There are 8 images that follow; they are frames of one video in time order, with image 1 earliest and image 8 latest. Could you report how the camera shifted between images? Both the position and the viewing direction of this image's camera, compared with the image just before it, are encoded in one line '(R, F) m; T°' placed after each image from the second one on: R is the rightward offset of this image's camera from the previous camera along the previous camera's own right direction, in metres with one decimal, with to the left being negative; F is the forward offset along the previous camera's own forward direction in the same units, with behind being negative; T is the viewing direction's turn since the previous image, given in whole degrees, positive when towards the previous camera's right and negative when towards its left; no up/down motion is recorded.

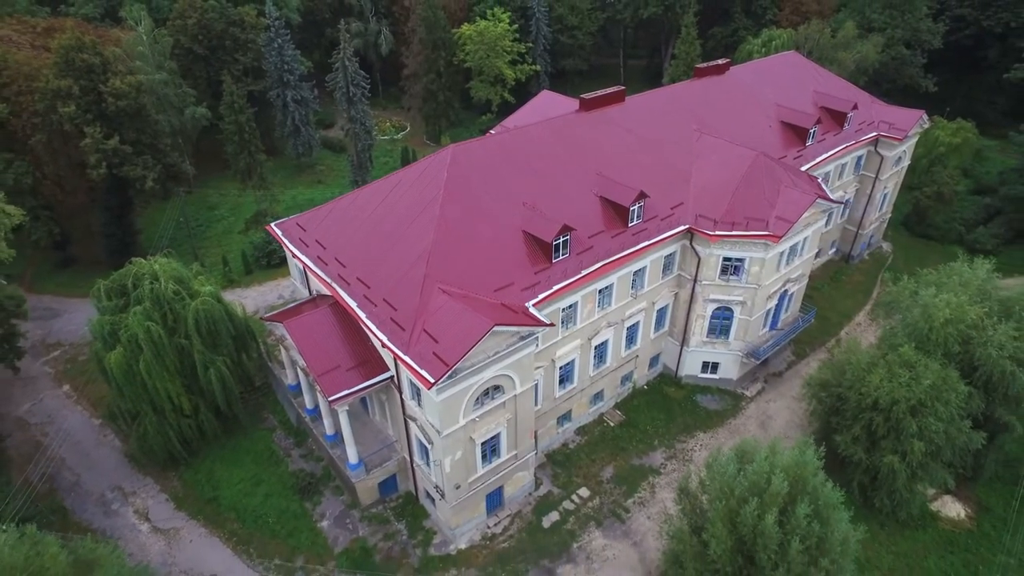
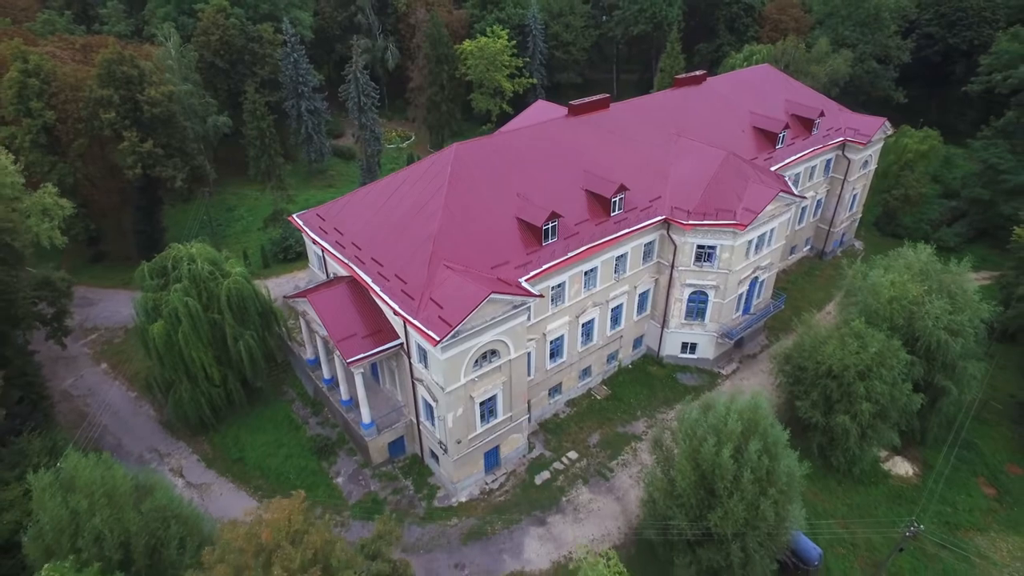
(+0.3, -3.6) m; 0°
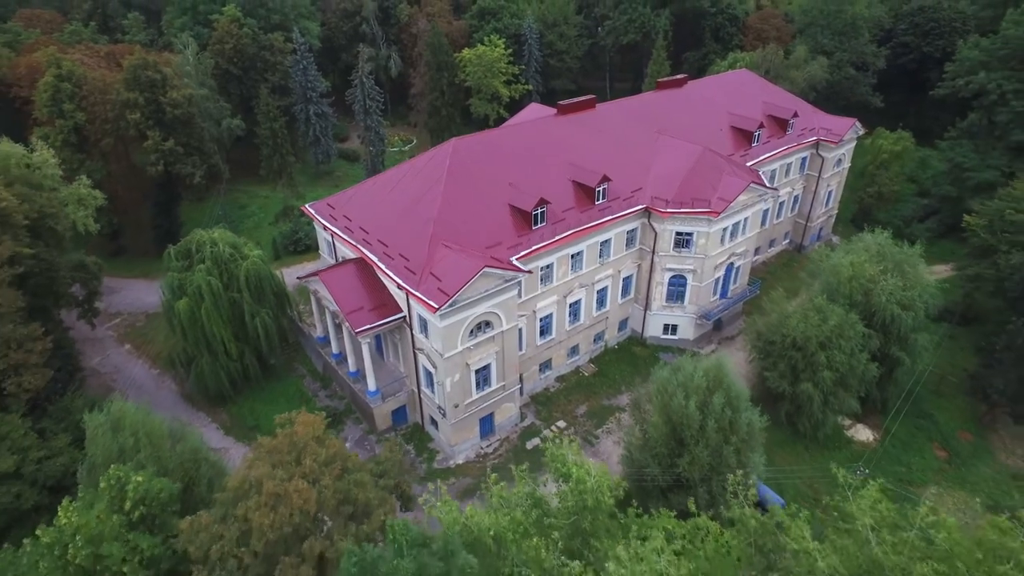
(+0.5, -3.1) m; 0°
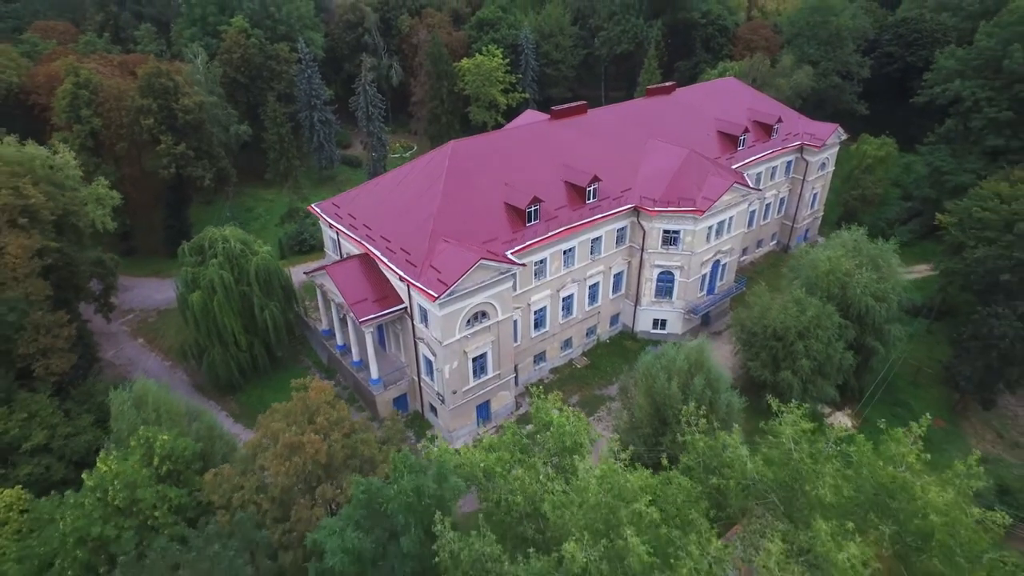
(+0.3, -1.9) m; 0°
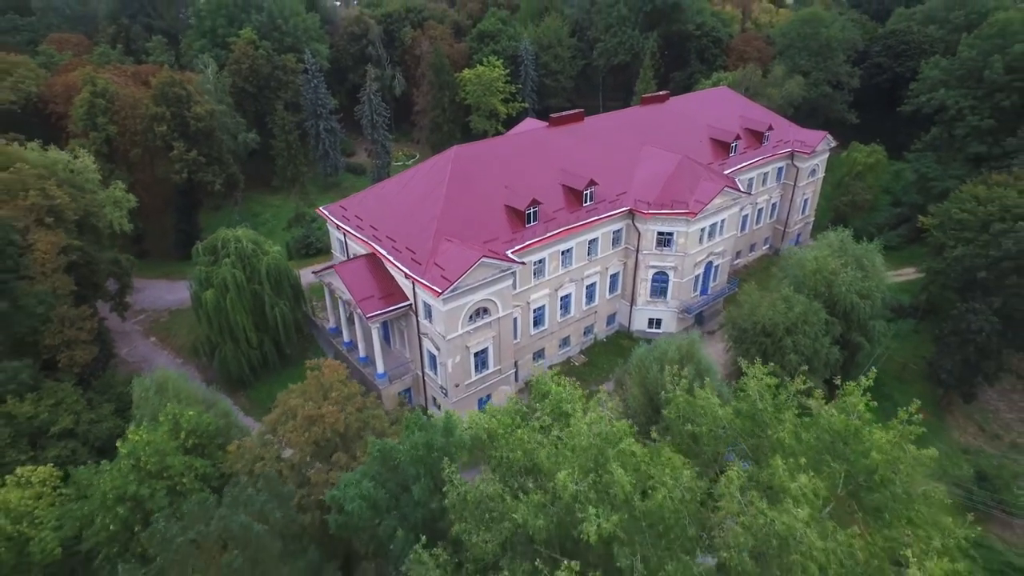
(0.0, -1.6) m; 0°
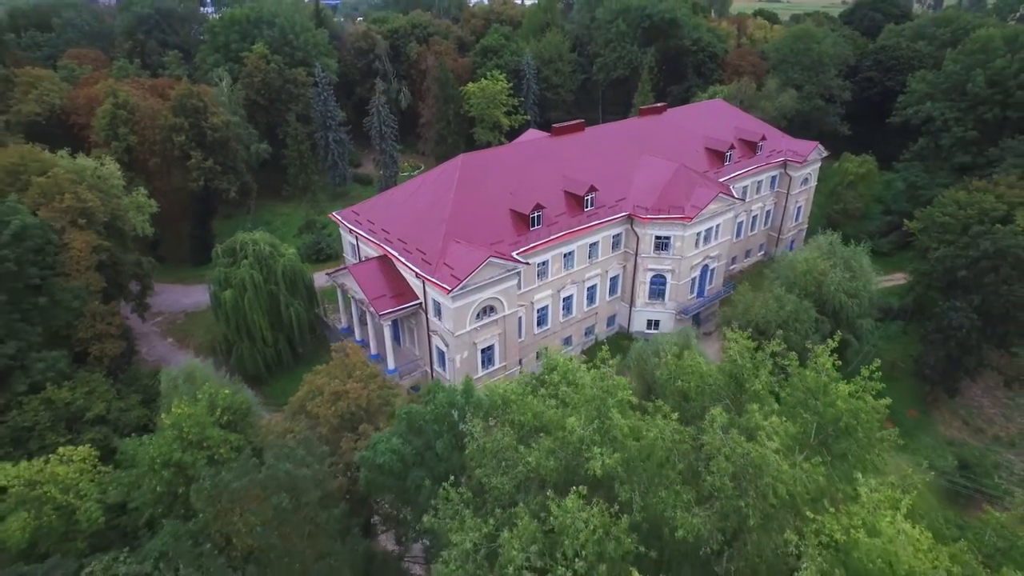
(-0.3, -1.8) m; 0°
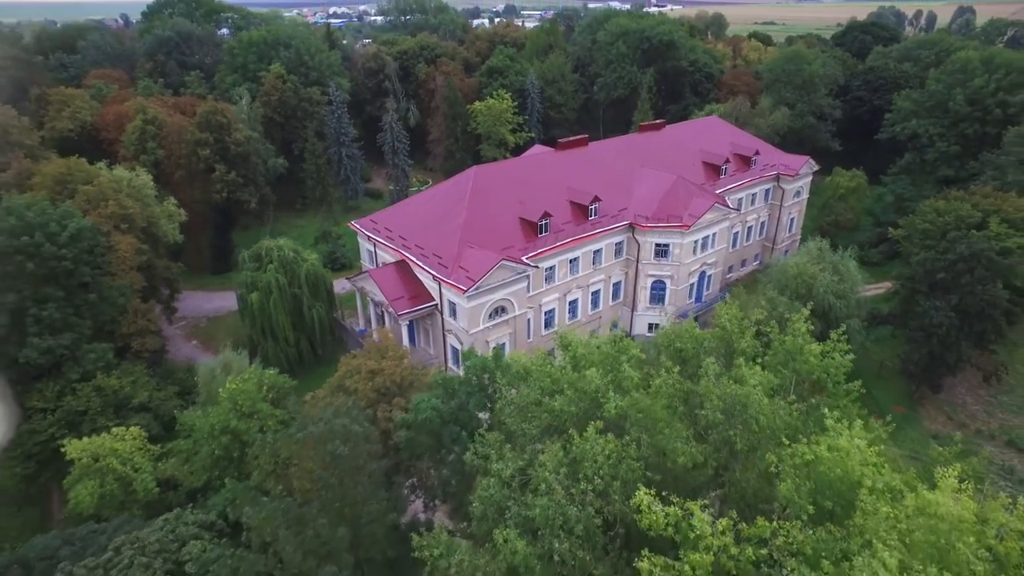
(-0.6, -2.5) m; 0°
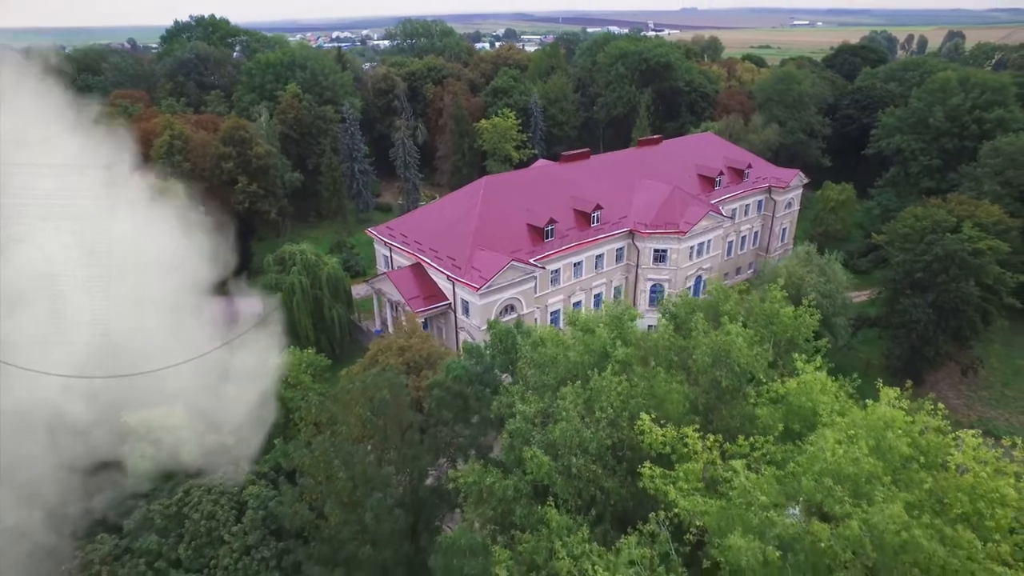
(-0.6, -2.8) m; 0°
